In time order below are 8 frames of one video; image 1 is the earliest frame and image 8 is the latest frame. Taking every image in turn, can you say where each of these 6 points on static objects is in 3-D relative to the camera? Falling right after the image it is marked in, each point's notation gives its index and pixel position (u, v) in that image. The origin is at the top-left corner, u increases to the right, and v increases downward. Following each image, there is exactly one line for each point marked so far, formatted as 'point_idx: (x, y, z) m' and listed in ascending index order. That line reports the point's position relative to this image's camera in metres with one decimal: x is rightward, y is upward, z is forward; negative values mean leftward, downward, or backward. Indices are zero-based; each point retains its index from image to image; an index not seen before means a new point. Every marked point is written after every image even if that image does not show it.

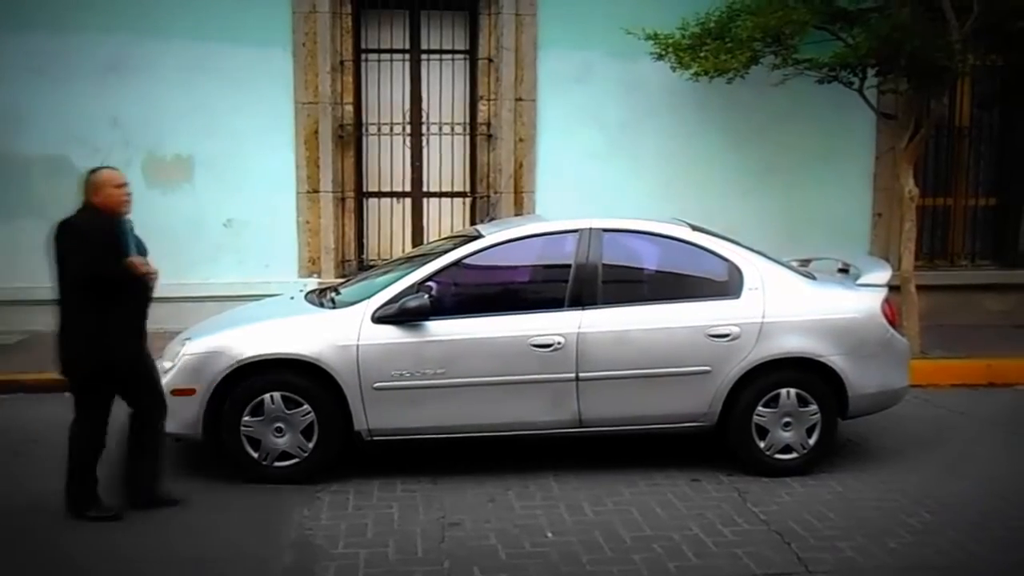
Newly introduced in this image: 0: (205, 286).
0: (-3.4, 0.0, +9.6) m
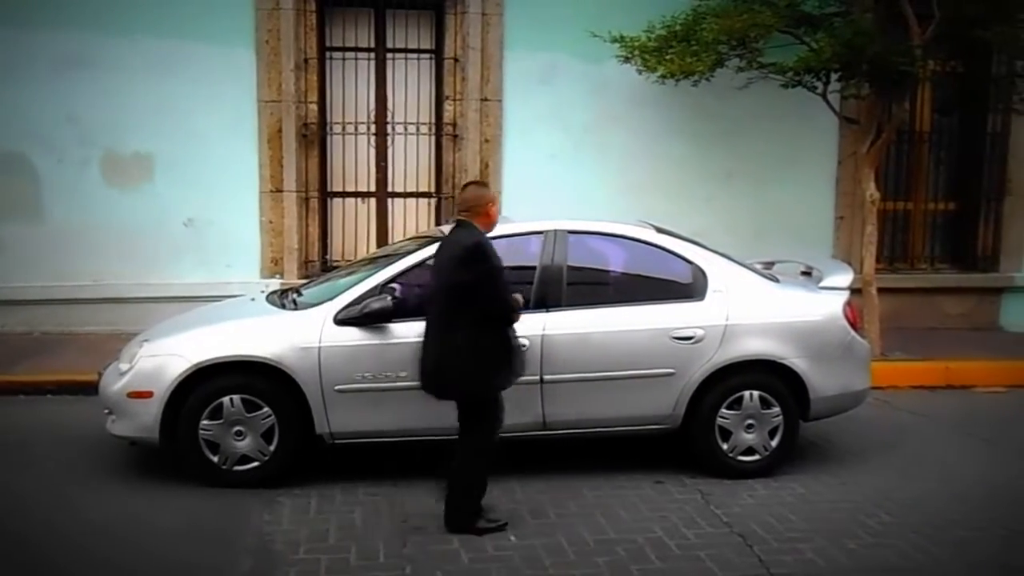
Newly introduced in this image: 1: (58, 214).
0: (-3.7, 0.0, +9.4) m
1: (-4.8, +0.8, +9.3) m
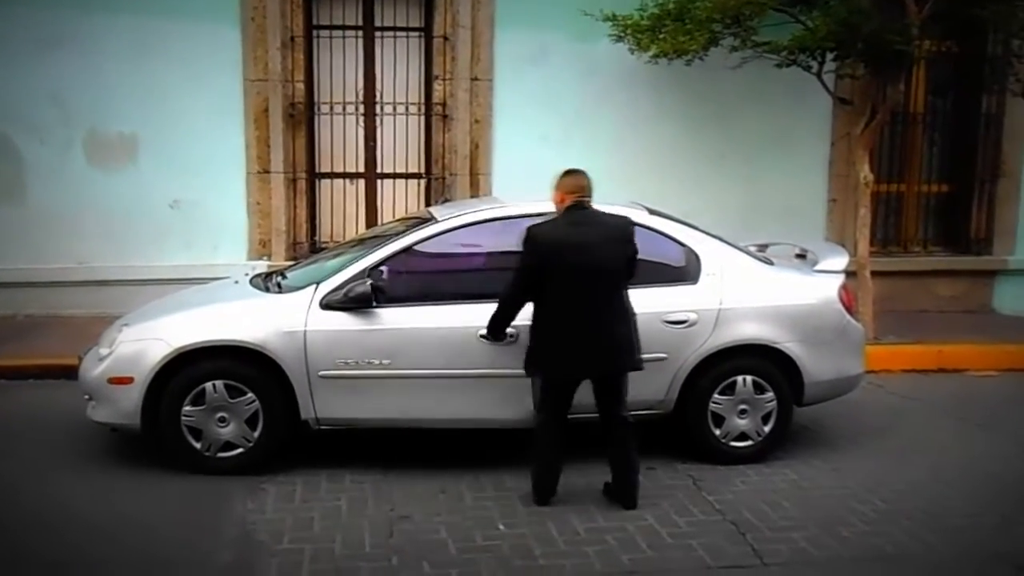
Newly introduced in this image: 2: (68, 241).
0: (-3.9, +0.2, +9.2) m
1: (-4.9, +1.0, +9.1) m
2: (-4.7, +0.5, +9.2) m
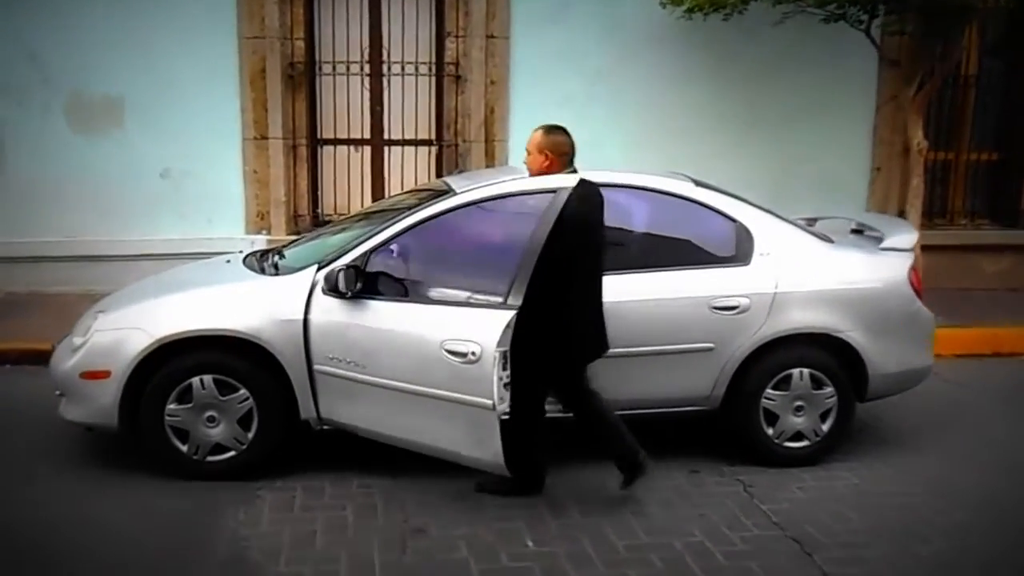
0: (-3.7, +0.4, +8.6) m
1: (-4.8, +1.2, +8.5) m
2: (-4.5, +0.7, +8.5) m
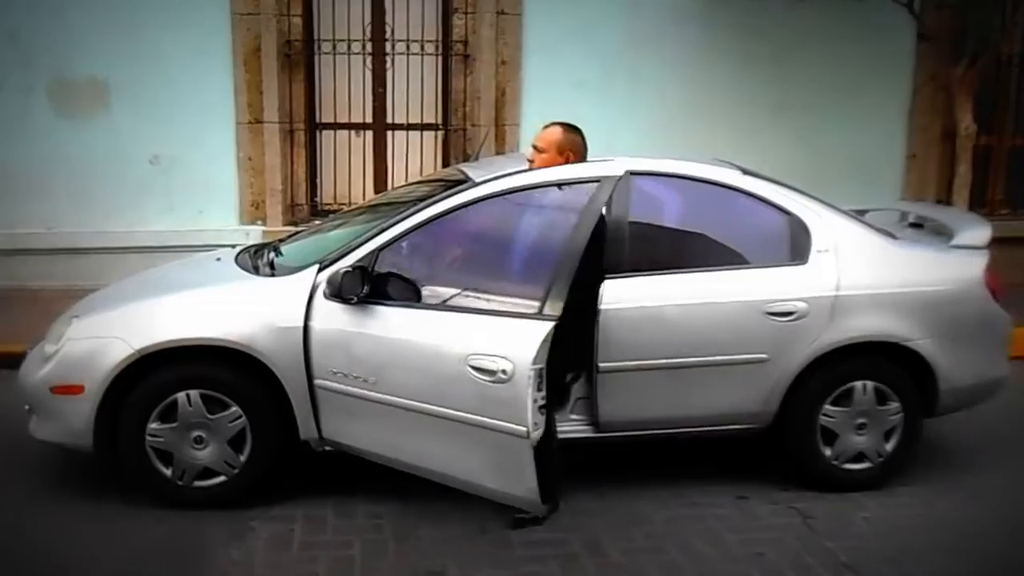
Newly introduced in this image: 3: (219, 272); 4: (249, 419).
0: (-3.5, +0.5, +8.0) m
1: (-4.6, +1.2, +7.8) m
2: (-4.4, +0.8, +7.9) m
3: (-1.5, +0.1, +4.4) m
4: (-1.2, -0.6, +4.1) m
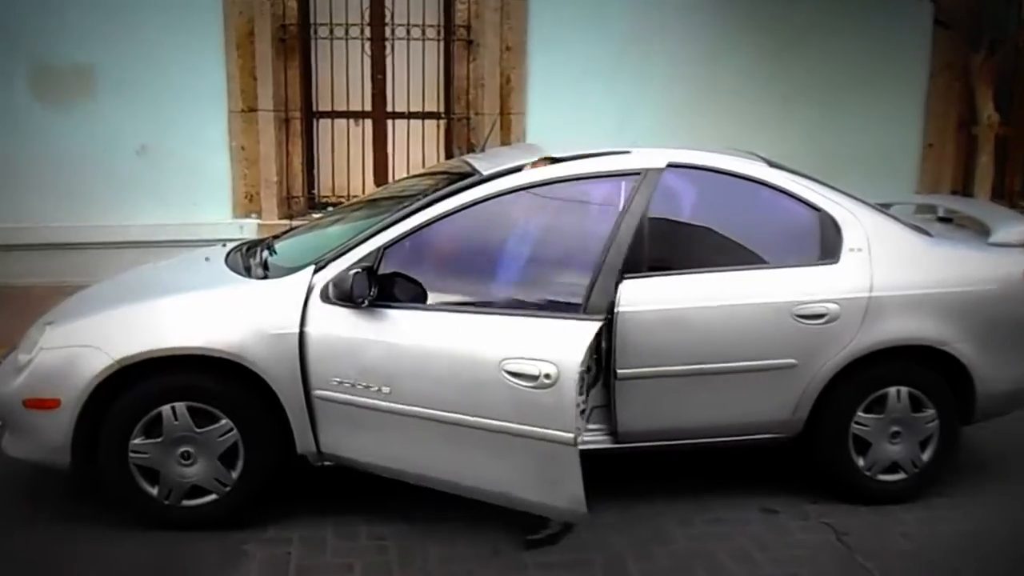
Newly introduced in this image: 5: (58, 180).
0: (-3.5, +0.5, +7.7) m
1: (-4.6, +1.3, +7.5) m
2: (-4.3, +0.8, +7.6) m
3: (-1.4, +0.1, +4.1) m
4: (-1.2, -0.6, +3.8) m
5: (-4.0, +0.9, +7.6) m
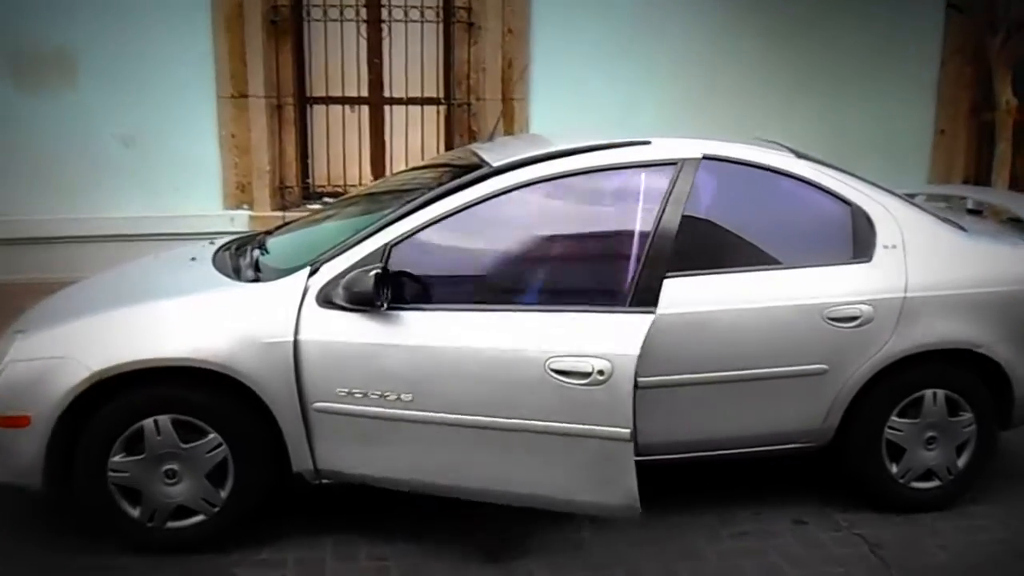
0: (-3.5, +0.6, +7.4) m
1: (-4.6, +1.3, +7.2) m
2: (-4.3, +0.9, +7.3) m
3: (-1.4, +0.1, +3.8) m
4: (-1.1, -0.7, +3.5) m
5: (-3.9, +1.0, +7.3) m
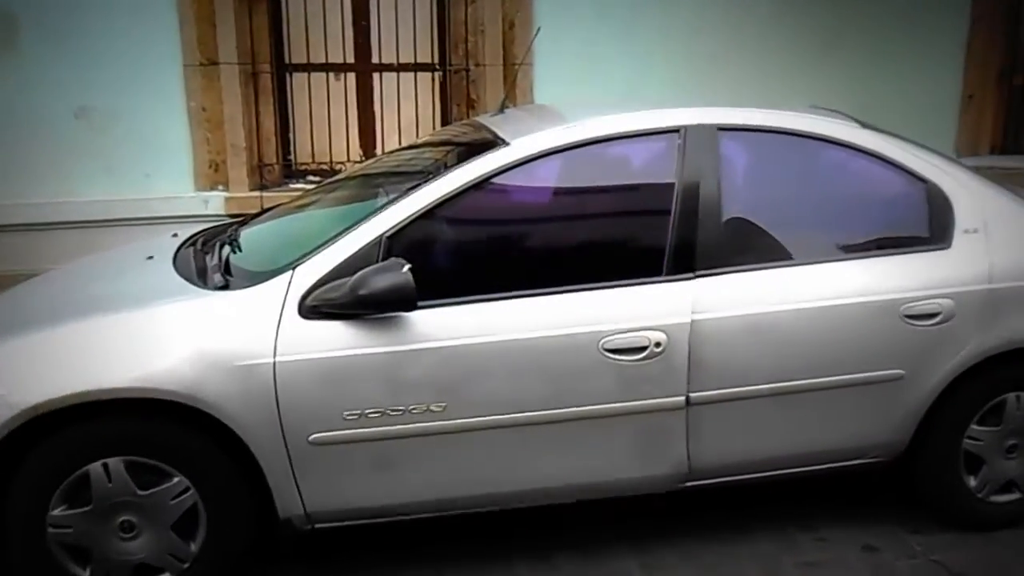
0: (-3.5, +0.6, +6.7) m
1: (-4.6, +1.4, +6.4) m
2: (-4.3, +0.9, +6.6) m
3: (-1.3, 0.0, +3.2) m
4: (-1.0, -0.7, +2.9) m
5: (-3.9, +1.0, +6.6) m
